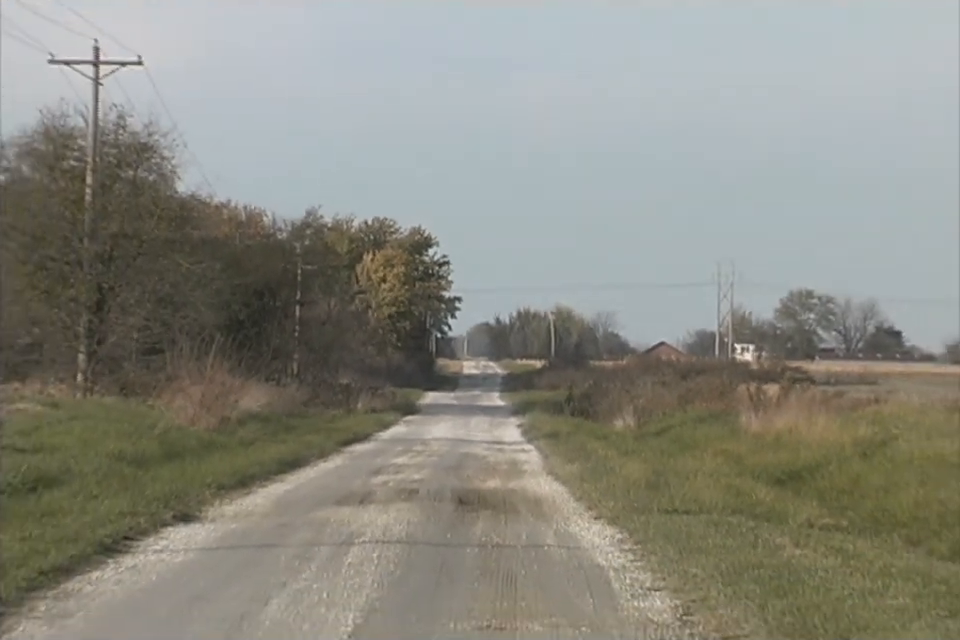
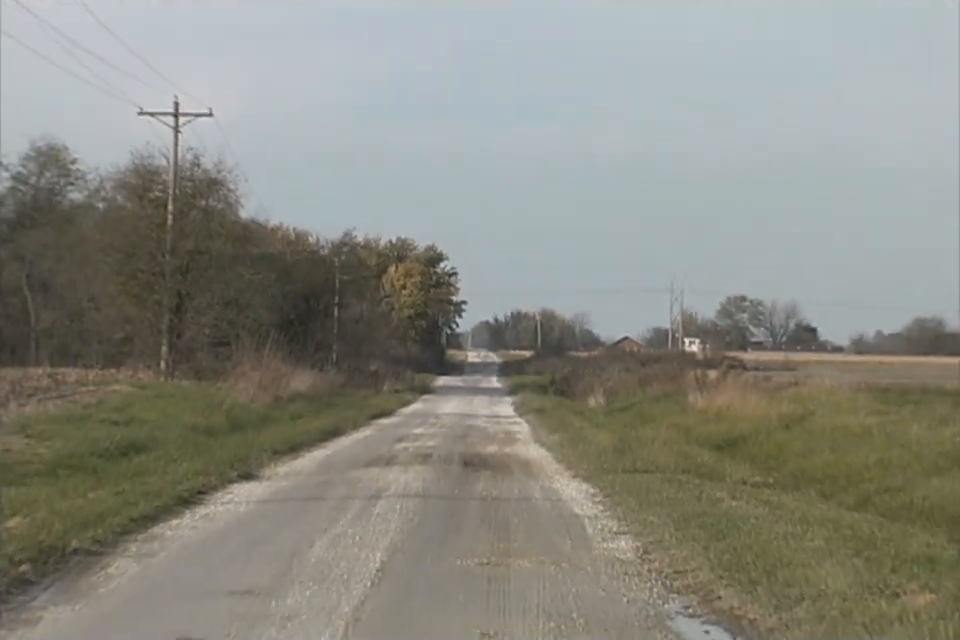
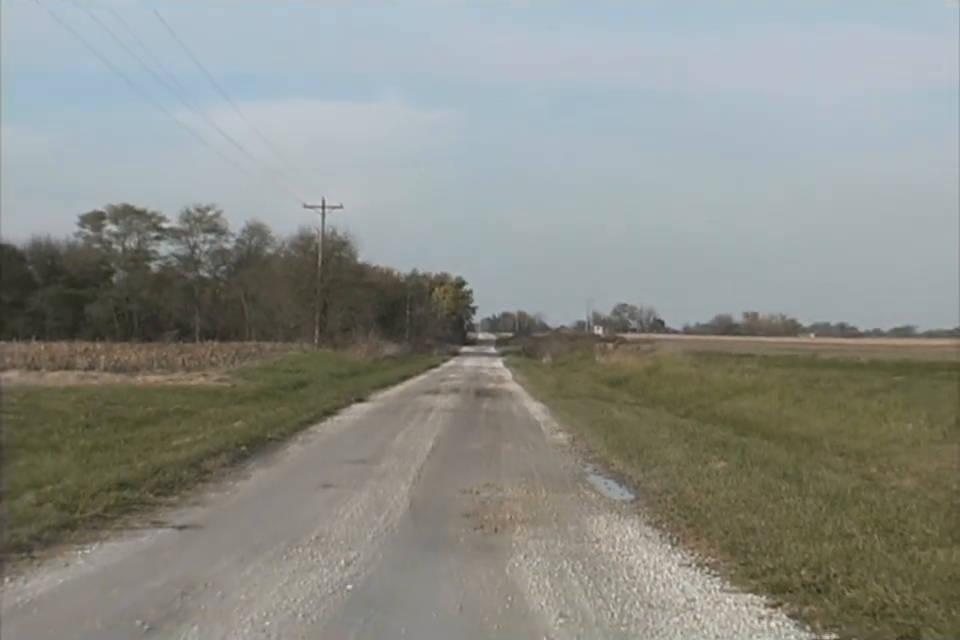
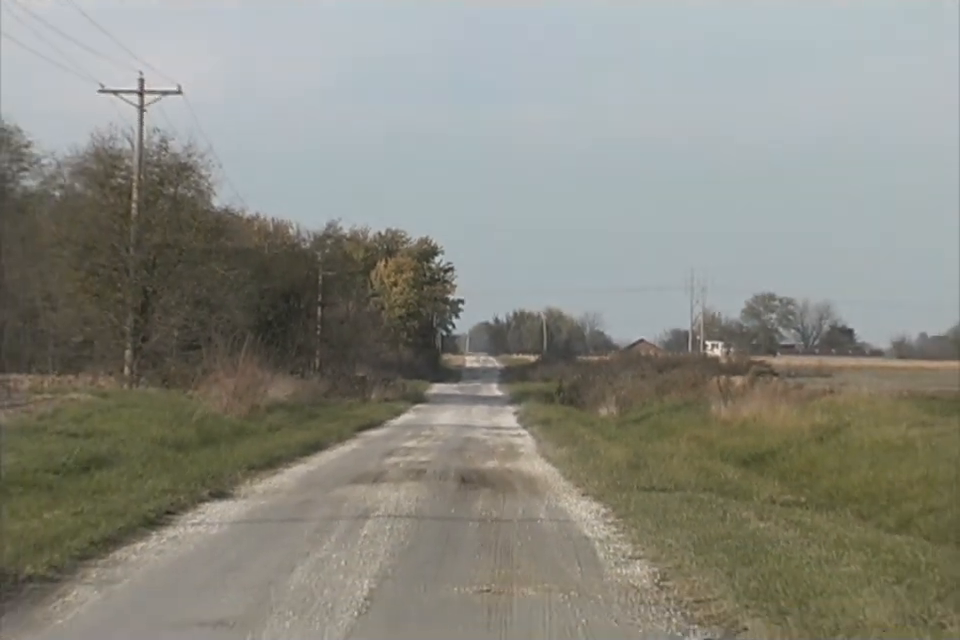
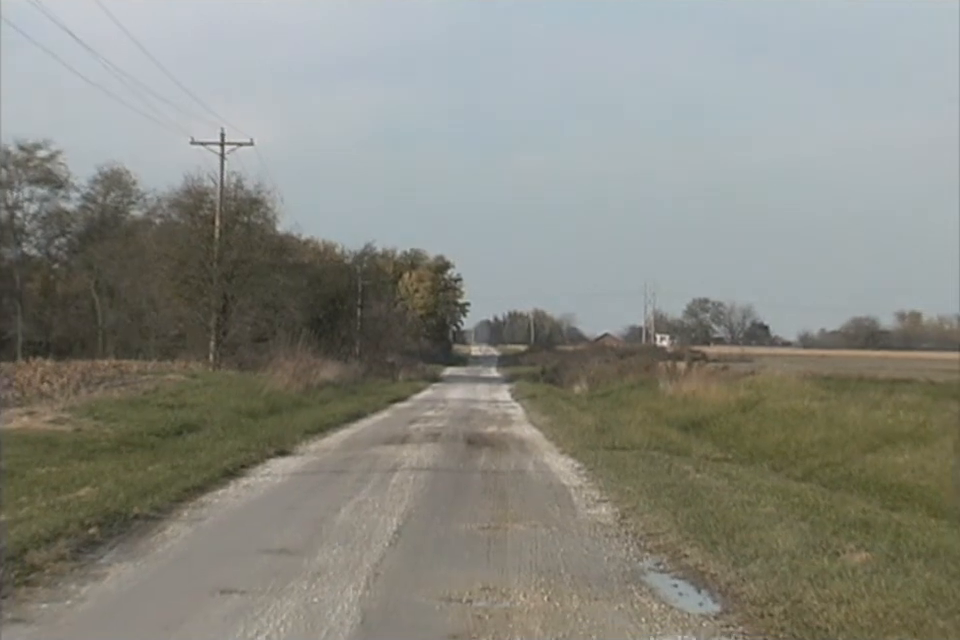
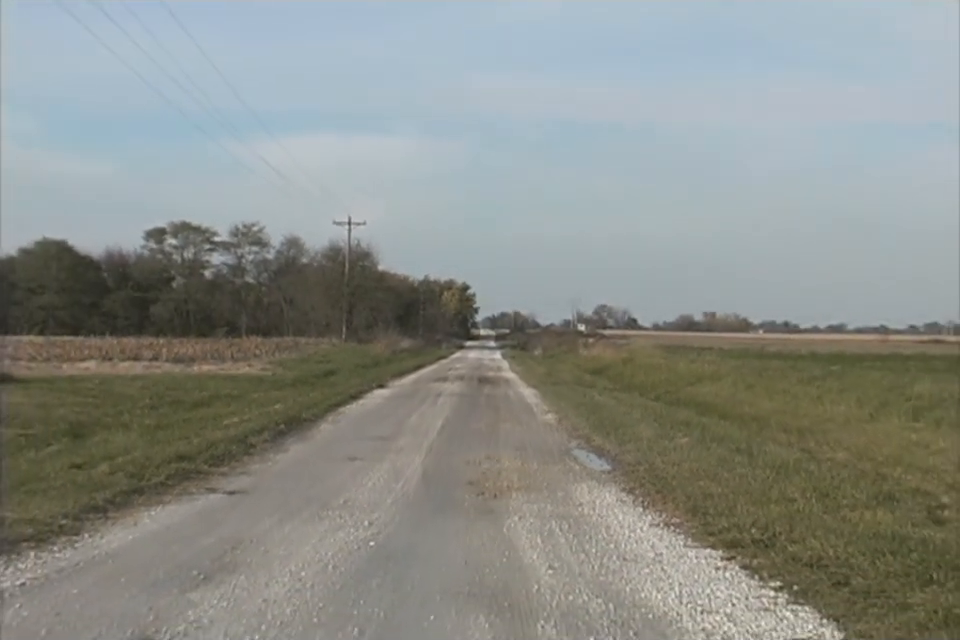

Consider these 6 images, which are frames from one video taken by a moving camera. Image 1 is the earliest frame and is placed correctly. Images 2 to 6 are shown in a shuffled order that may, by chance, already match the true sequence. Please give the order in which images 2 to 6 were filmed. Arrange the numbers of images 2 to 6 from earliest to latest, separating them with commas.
4, 2, 5, 3, 6
